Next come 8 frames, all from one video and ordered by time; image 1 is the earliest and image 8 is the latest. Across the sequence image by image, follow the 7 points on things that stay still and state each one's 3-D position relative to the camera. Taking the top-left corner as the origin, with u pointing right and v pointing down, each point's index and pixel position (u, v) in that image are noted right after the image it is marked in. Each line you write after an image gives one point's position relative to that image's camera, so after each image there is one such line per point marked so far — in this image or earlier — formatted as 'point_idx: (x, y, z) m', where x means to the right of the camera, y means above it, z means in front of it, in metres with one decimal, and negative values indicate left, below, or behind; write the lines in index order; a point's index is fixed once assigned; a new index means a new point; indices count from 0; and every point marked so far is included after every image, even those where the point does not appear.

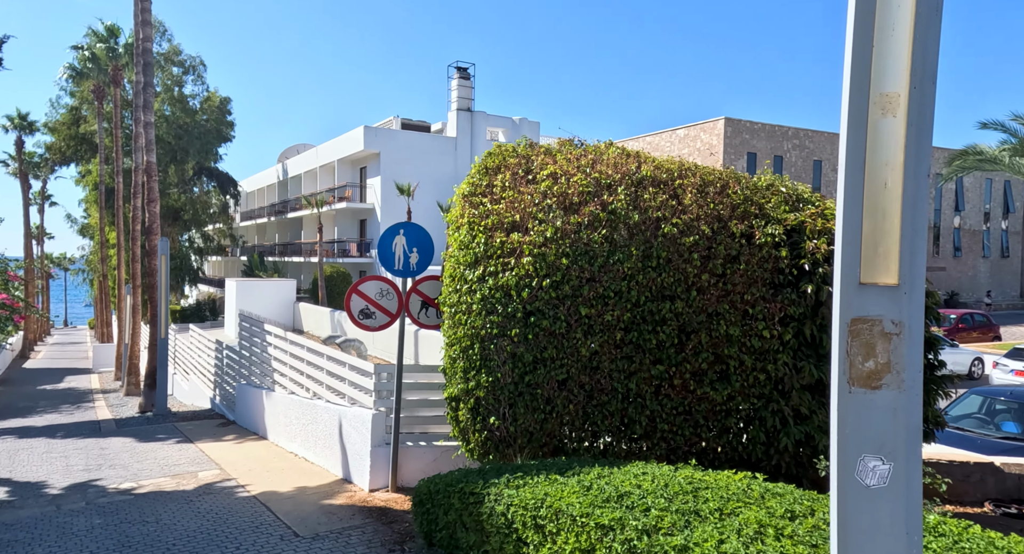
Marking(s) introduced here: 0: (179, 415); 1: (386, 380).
0: (-6.9, -2.9, +17.2) m
1: (-1.0, -0.8, +6.4) m
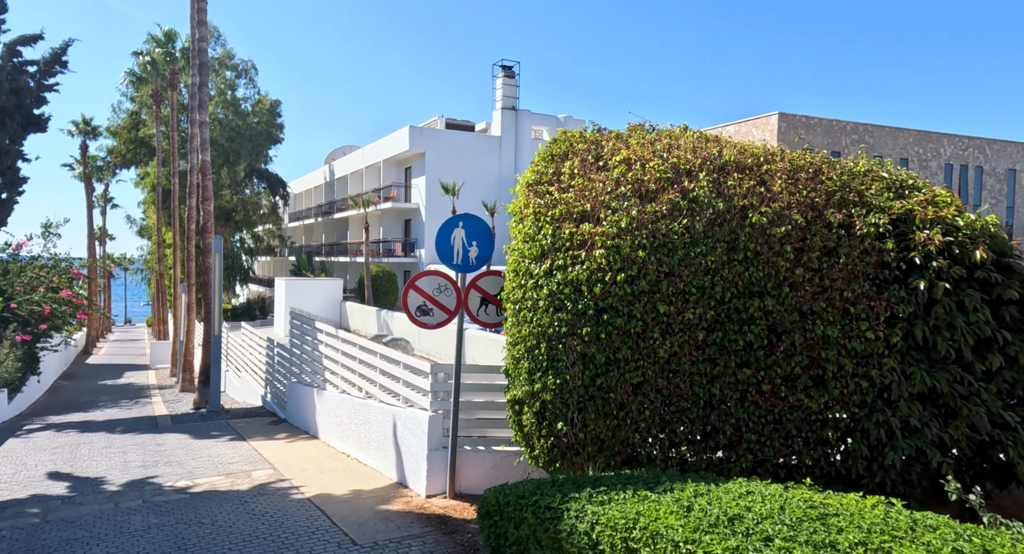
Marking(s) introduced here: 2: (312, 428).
0: (-5.9, -2.8, +17.2) m
1: (-0.5, -0.8, +6.1) m
2: (-2.9, -2.2, +11.9) m
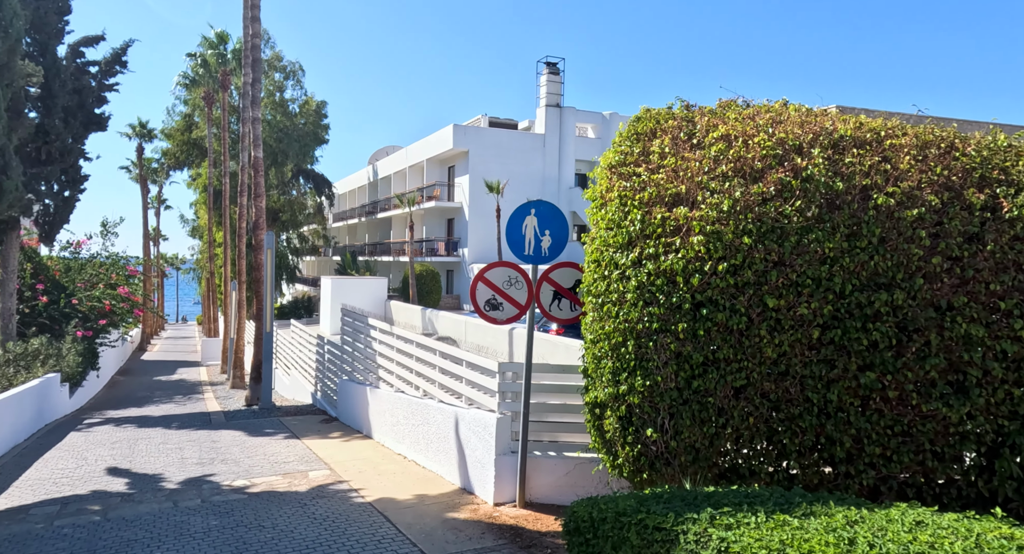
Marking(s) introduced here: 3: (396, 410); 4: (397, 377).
0: (-4.8, -2.7, +17.1) m
1: (0.0, -0.7, +5.8) m
2: (-2.1, -2.1, +11.7) m
3: (-1.3, -1.5, +9.4) m
4: (-1.4, -1.2, +10.0) m
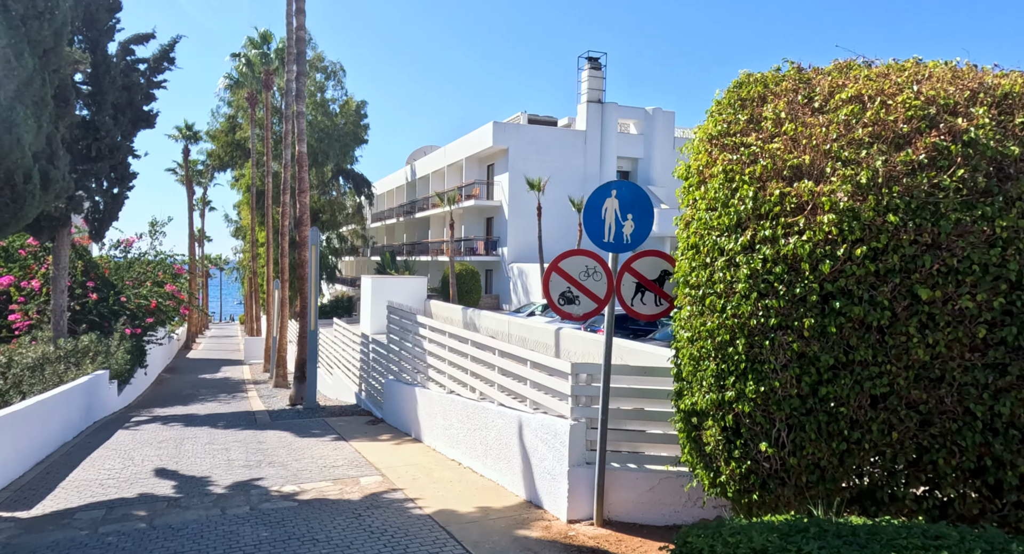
0: (-3.8, -2.7, +16.8) m
1: (+0.5, -0.7, +5.3) m
2: (-1.3, -2.1, +11.3) m
3: (-0.7, -1.4, +9.0) m
4: (-0.7, -1.1, +9.6) m
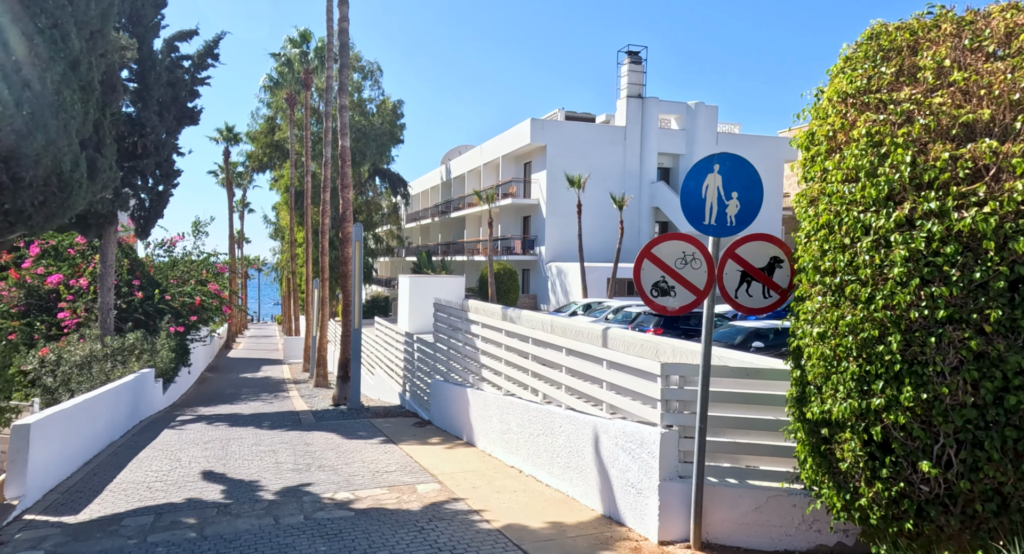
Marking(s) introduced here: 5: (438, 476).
0: (-2.8, -2.7, +16.5) m
1: (+0.9, -0.6, +4.7) m
2: (-0.6, -2.0, +10.8) m
3: (-0.1, -1.4, +8.5) m
4: (-0.1, -1.1, +9.1) m
5: (-0.7, -1.9, +8.1) m
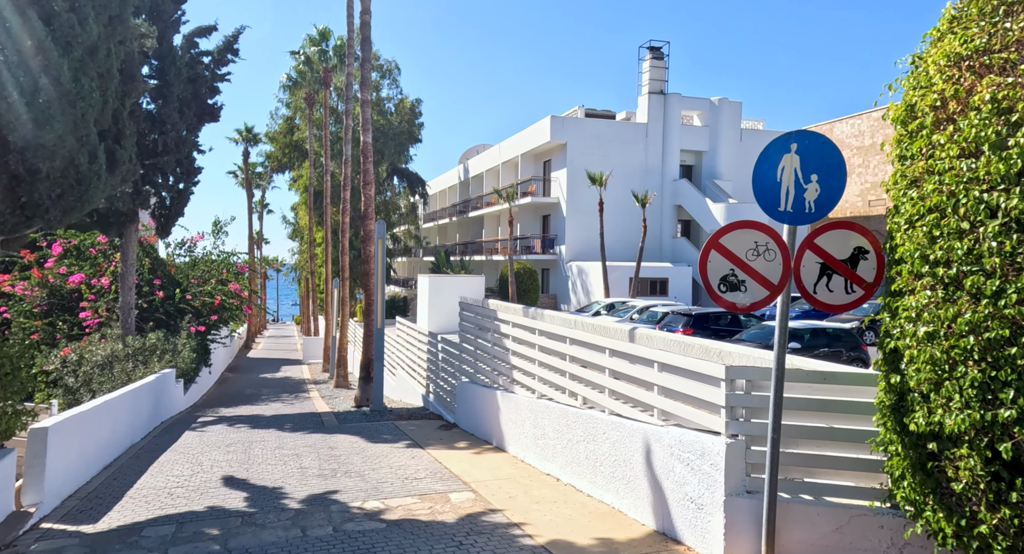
0: (-2.3, -2.6, +16.2) m
1: (+1.2, -0.6, +4.3) m
2: (-0.2, -2.0, +10.5) m
3: (+0.3, -1.4, +8.1) m
4: (+0.3, -1.1, +8.7) m
5: (-0.4, -1.9, +7.7) m
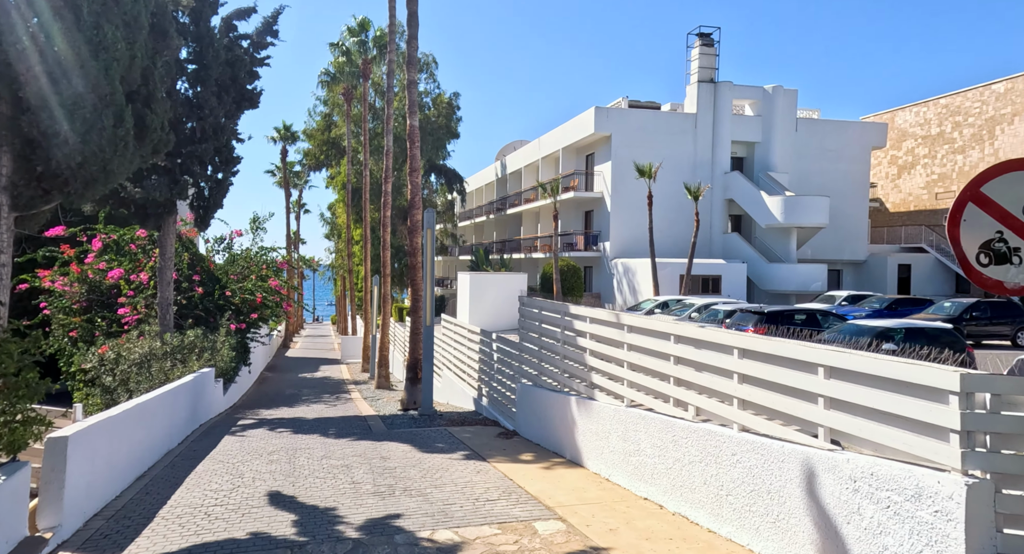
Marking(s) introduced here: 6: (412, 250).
0: (-1.2, -2.5, +15.1) m
1: (+1.8, -0.5, +3.1) m
2: (+0.6, -1.9, +9.3) m
3: (+1.0, -1.3, +6.9) m
4: (+1.0, -1.0, +7.5) m
5: (+0.3, -1.8, +6.5) m
6: (-2.1, +0.5, +17.6) m
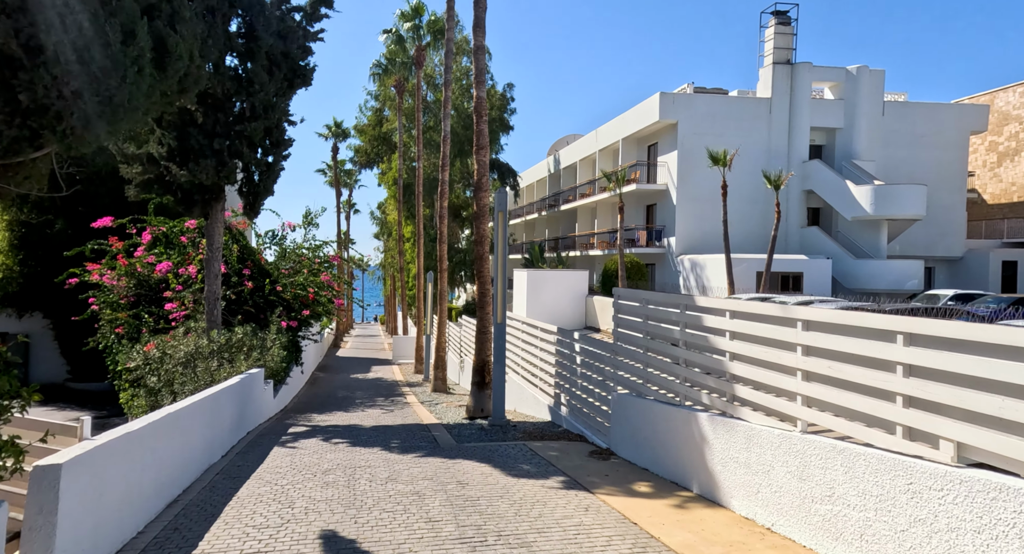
0: (+0.2, -2.4, +13.3) m
1: (+2.5, -0.4, +1.1) m
2: (+1.6, -1.8, +7.4) m
3: (+1.9, -1.2, +5.0) m
4: (+2.0, -0.9, +5.6) m
5: (+1.2, -1.7, +4.6) m
6: (-0.6, +0.7, +15.8) m
